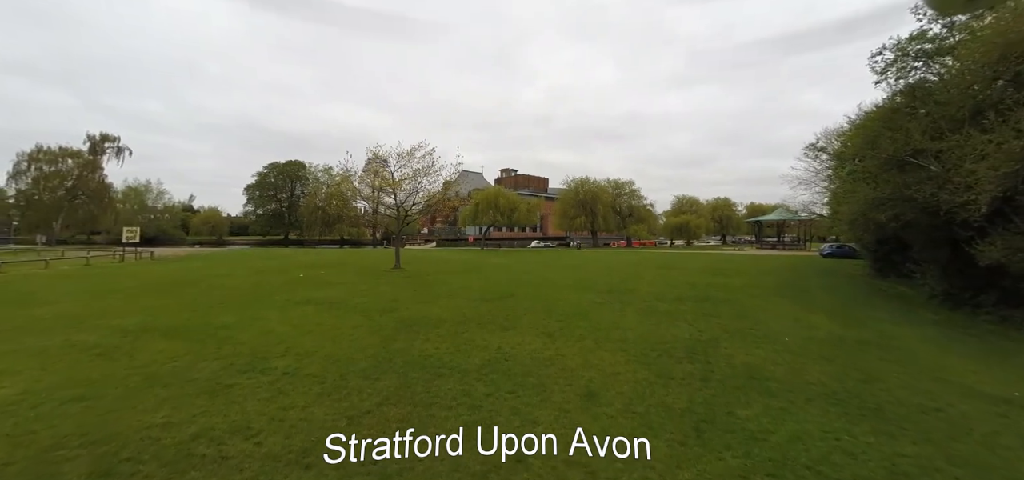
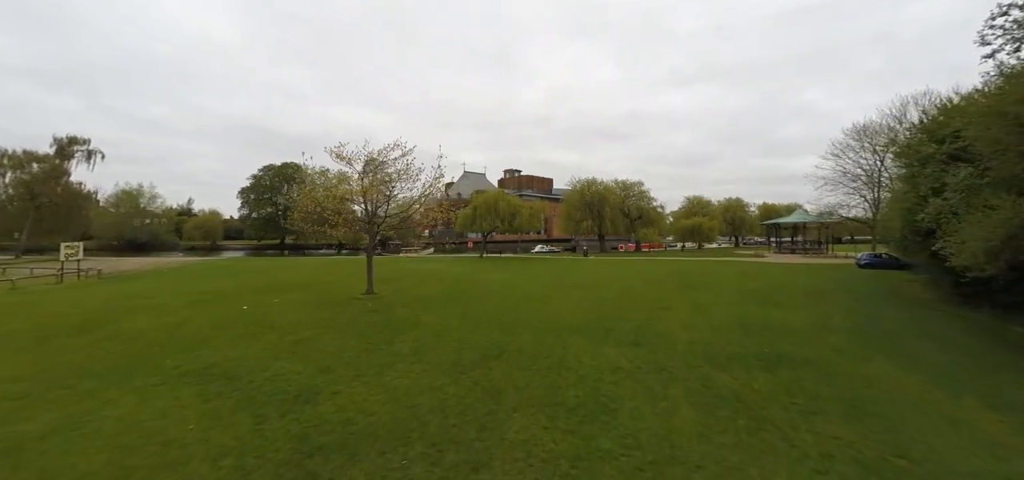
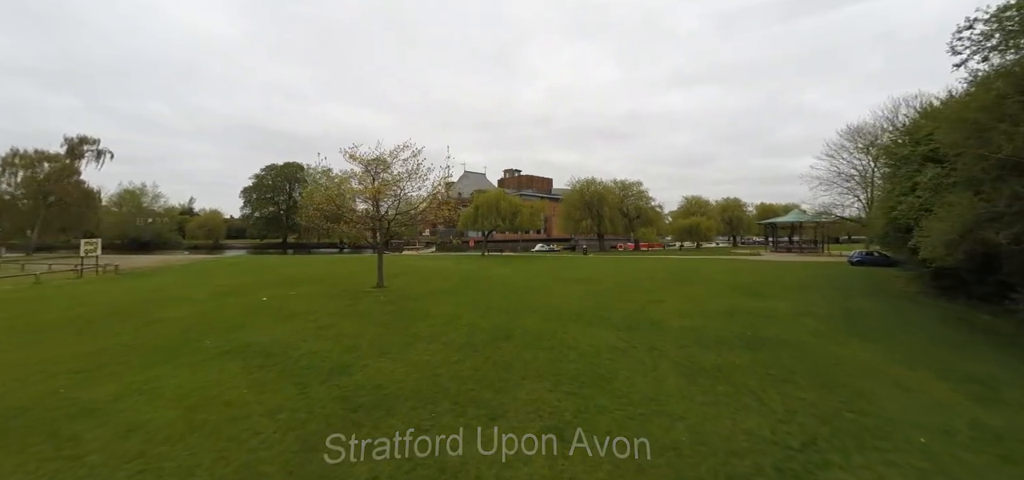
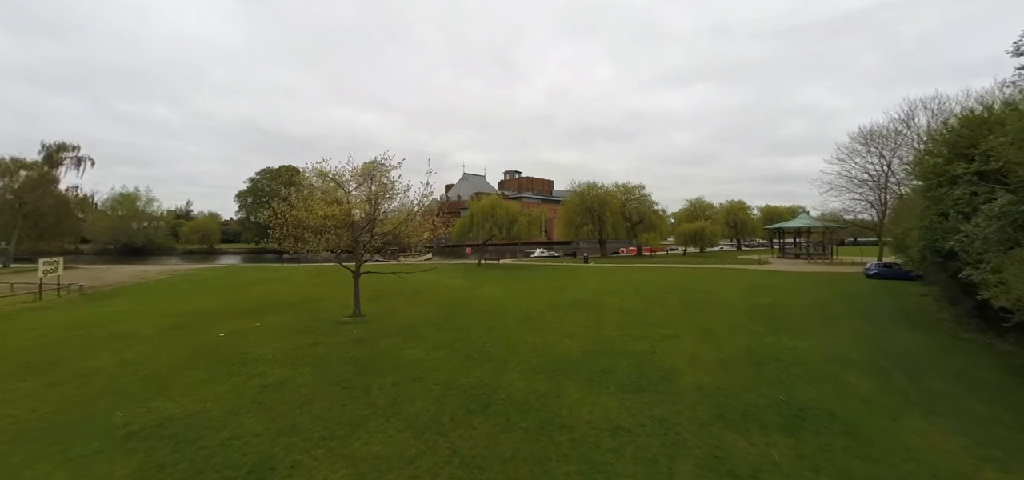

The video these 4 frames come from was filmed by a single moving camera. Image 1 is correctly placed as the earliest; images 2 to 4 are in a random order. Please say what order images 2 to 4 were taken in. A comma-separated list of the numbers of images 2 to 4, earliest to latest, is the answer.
3, 2, 4
